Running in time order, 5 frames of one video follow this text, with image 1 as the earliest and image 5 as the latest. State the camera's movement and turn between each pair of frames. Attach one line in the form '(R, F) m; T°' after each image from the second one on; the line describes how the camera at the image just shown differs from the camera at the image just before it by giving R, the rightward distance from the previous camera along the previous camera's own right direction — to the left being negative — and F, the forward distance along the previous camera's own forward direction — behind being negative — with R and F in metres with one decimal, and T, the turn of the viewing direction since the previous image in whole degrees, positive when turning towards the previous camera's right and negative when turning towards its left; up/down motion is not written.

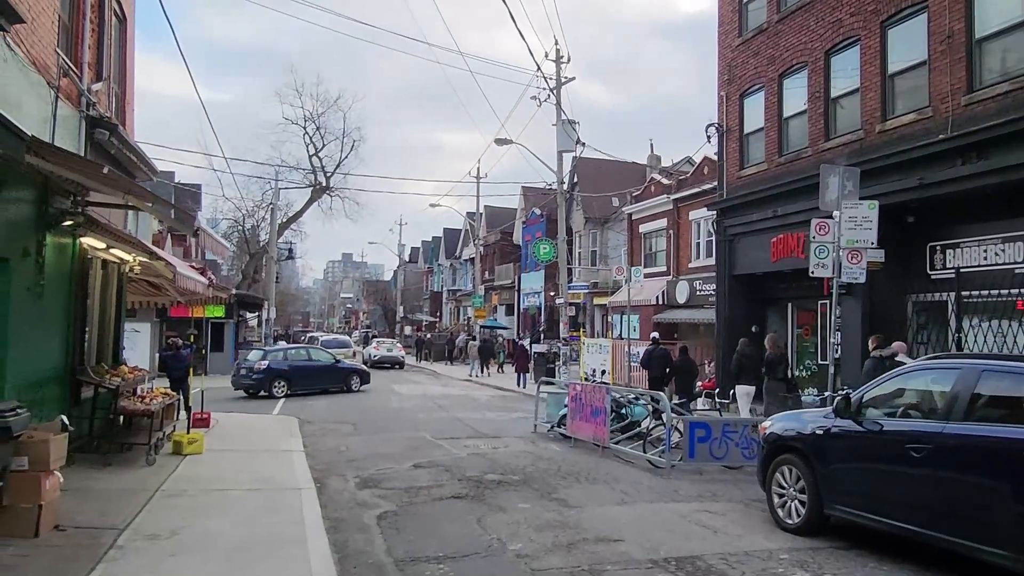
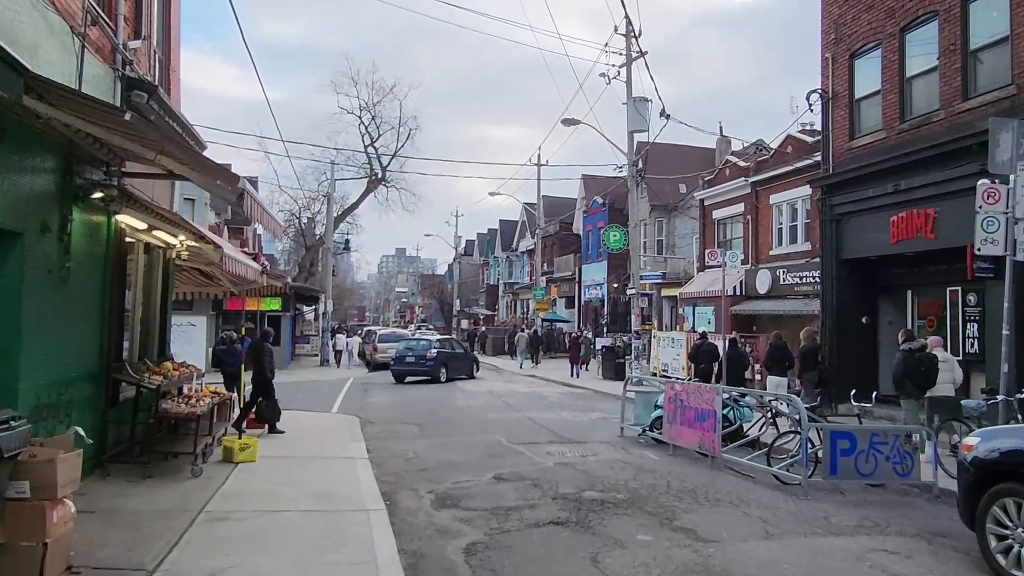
(-0.6, +1.7) m; -4°
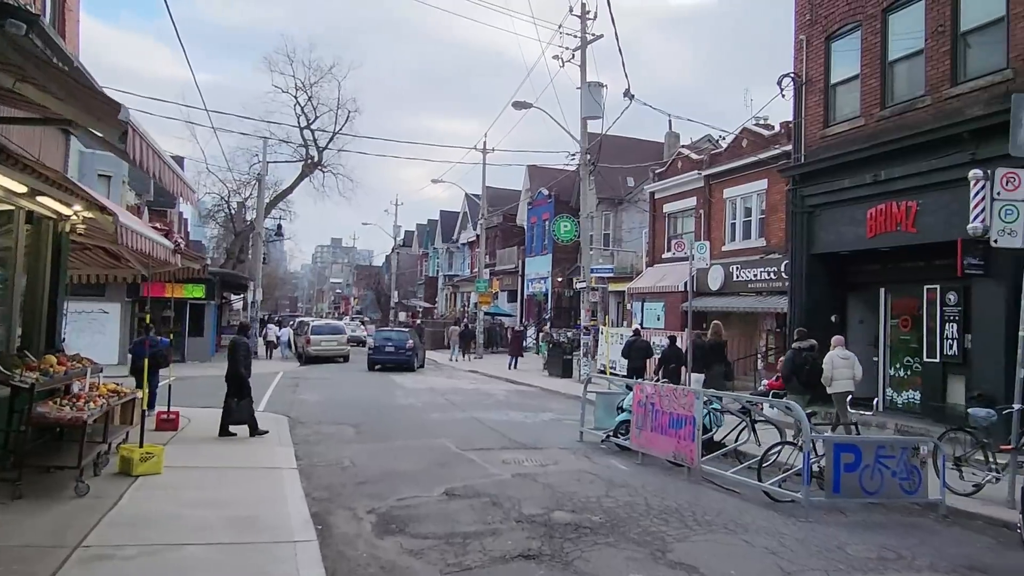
(-0.2, +1.4) m; +5°
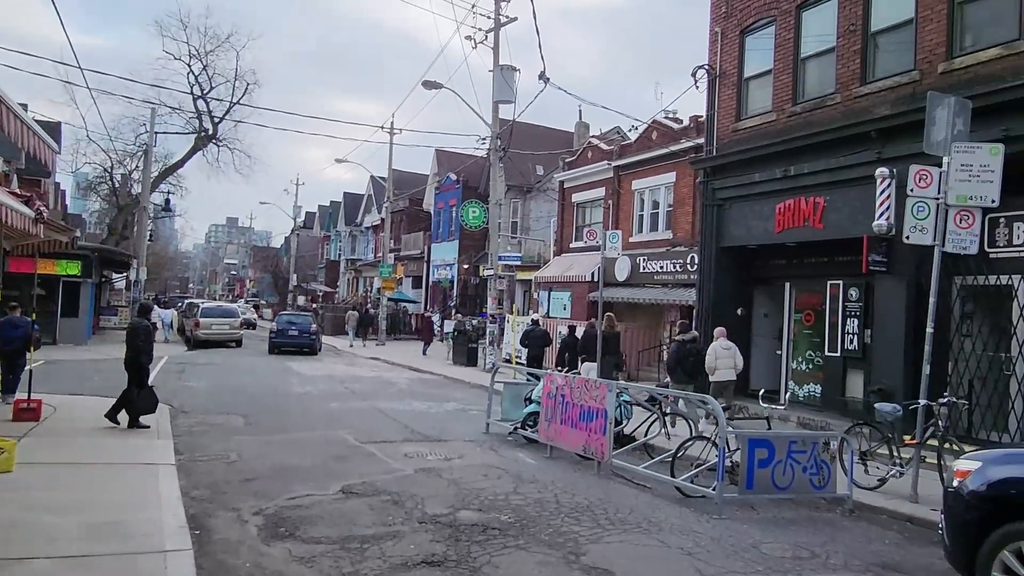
(0.0, +0.6) m; +7°
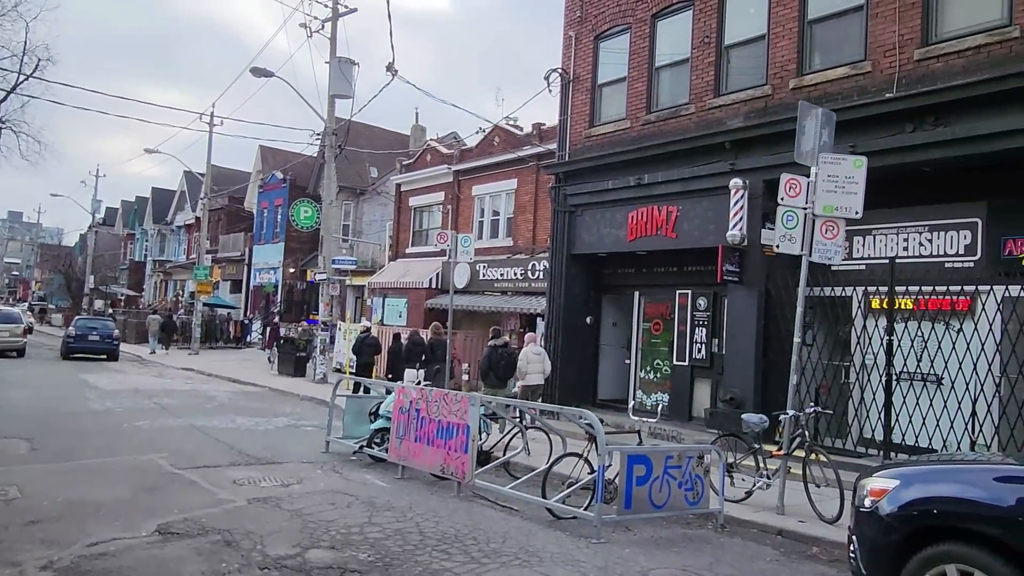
(-0.3, +0.9) m; +13°
